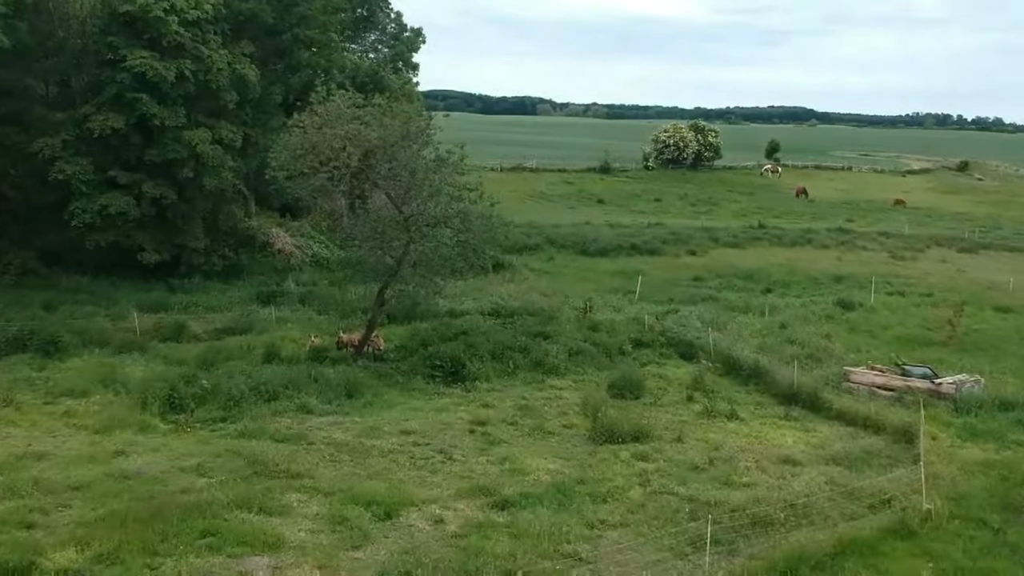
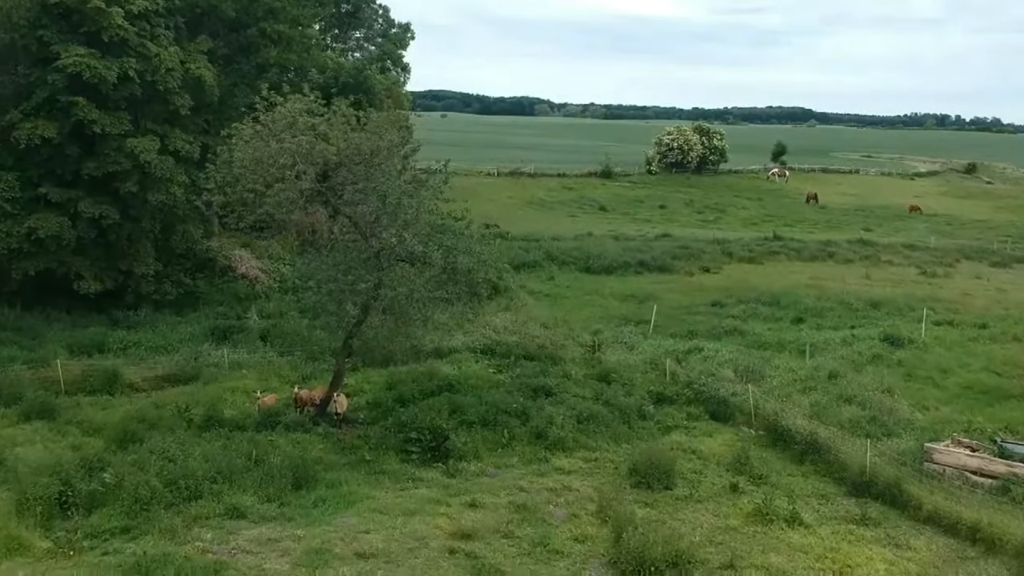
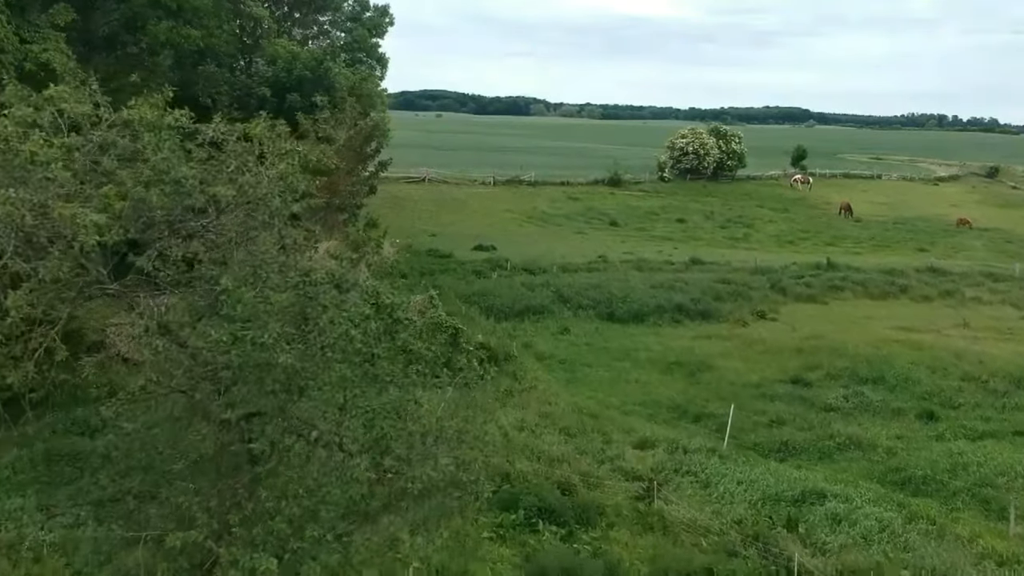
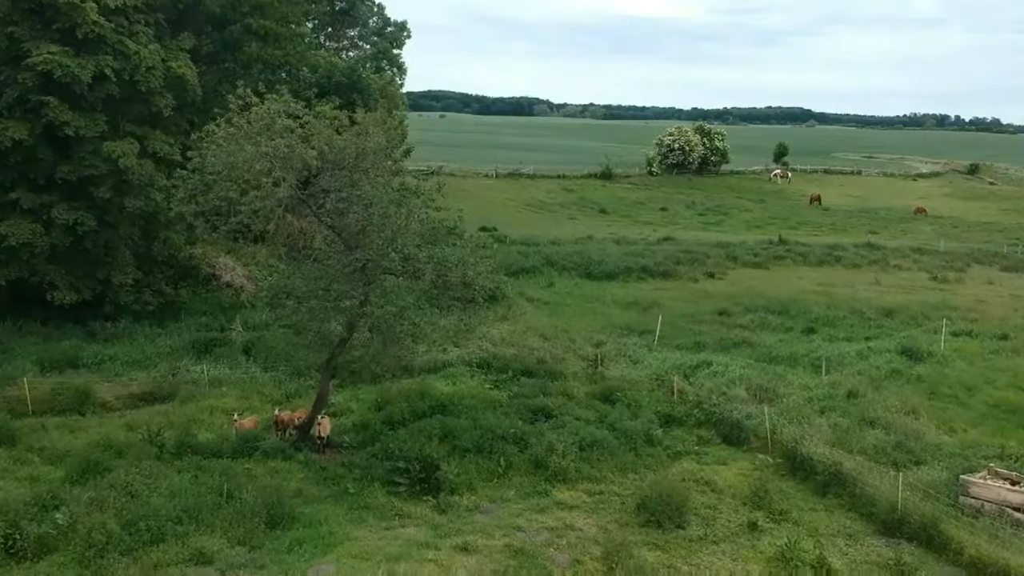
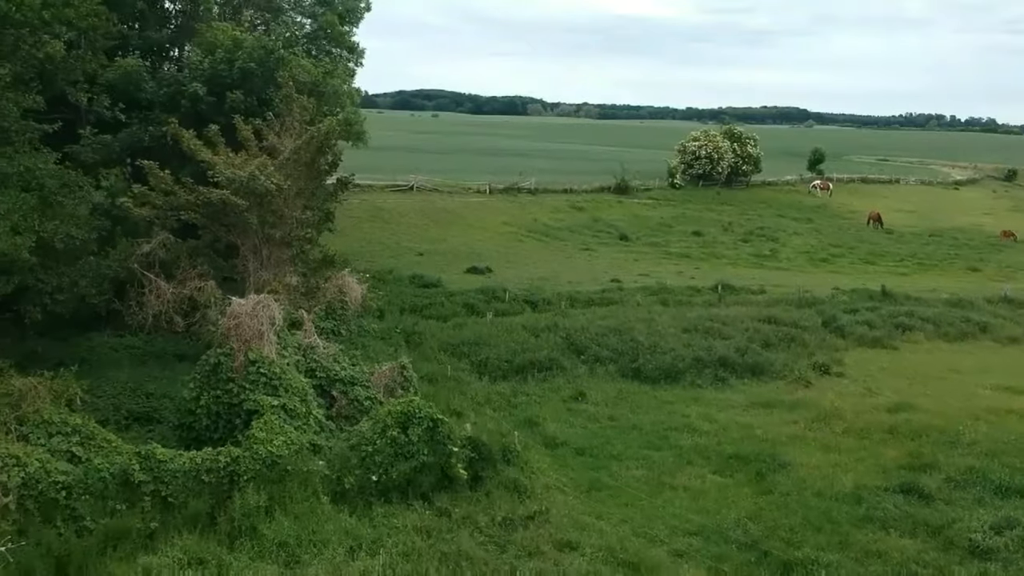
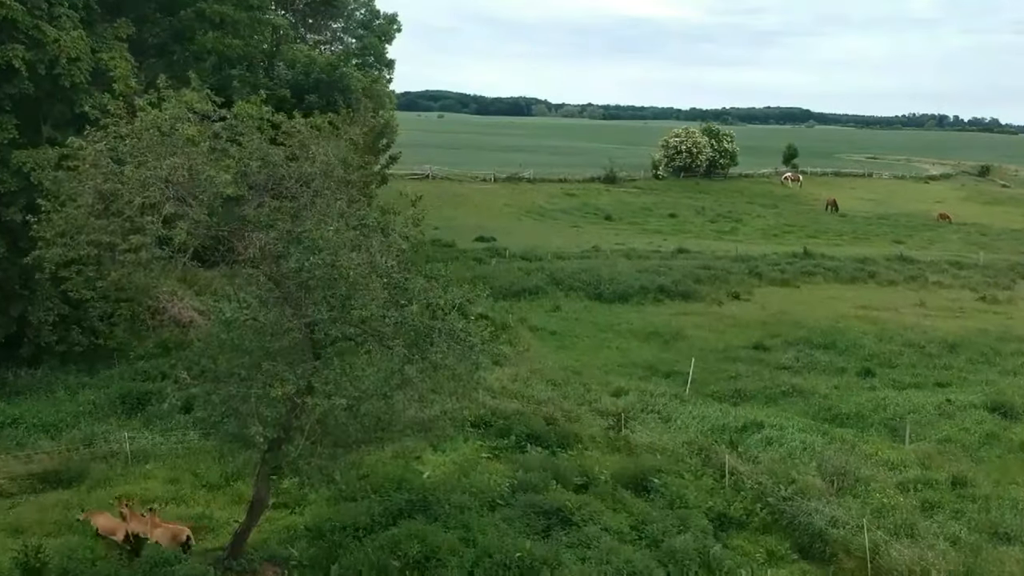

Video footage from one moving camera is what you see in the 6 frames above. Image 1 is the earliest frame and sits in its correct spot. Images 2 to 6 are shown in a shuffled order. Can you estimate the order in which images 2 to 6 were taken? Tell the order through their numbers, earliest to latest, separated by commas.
2, 4, 6, 3, 5
